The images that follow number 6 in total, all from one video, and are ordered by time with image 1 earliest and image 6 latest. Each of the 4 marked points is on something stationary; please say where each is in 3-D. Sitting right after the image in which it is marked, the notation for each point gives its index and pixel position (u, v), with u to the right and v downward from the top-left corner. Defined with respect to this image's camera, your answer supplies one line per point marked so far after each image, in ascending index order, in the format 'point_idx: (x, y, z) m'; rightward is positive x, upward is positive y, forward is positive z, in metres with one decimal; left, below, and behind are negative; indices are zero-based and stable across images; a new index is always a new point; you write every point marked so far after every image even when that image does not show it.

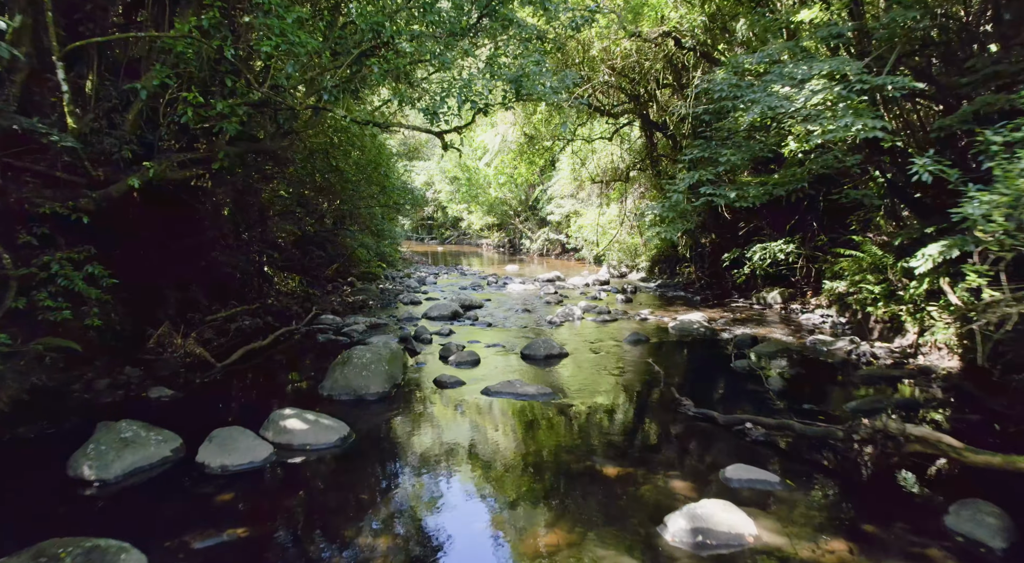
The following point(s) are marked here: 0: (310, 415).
0: (-1.8, -1.2, +5.5) m
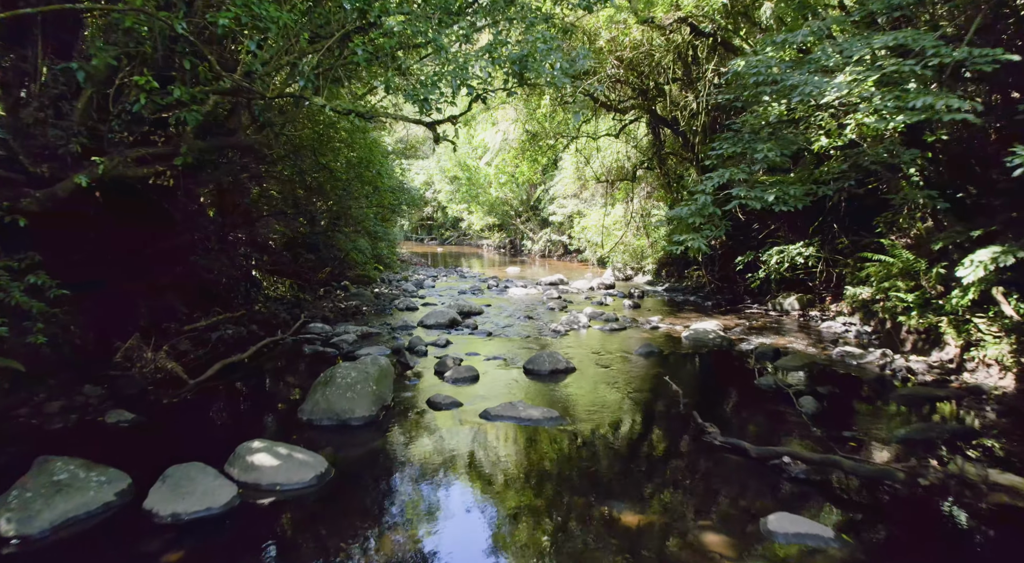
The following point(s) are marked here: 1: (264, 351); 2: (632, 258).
0: (-1.8, -1.3, +4.8) m
1: (-3.7, -1.0, +9.0) m
2: (+3.7, +0.7, +18.5) m
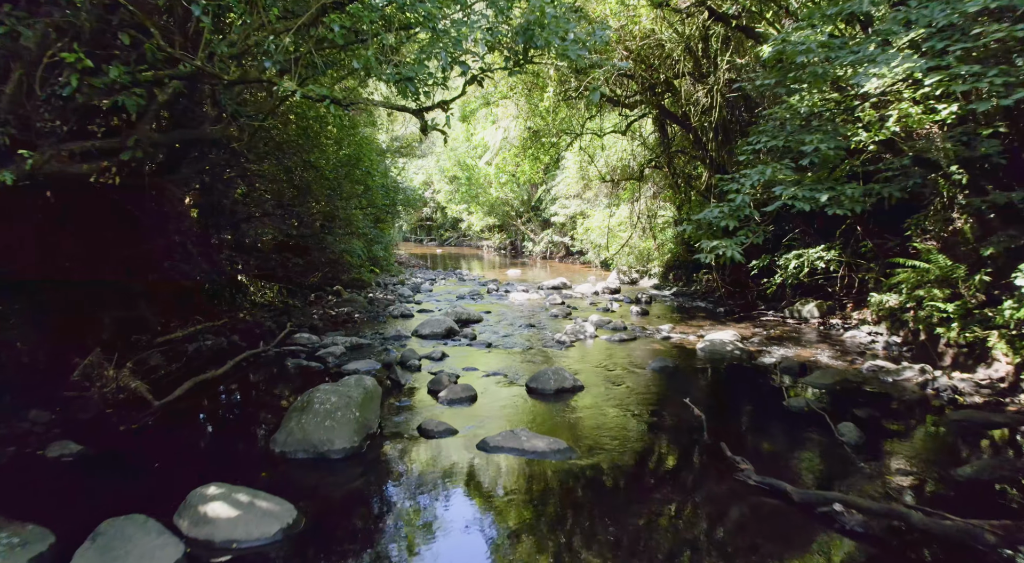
0: (-1.8, -1.4, +4.0) m
1: (-3.7, -1.1, +8.3) m
2: (+3.7, +0.6, +17.8) m
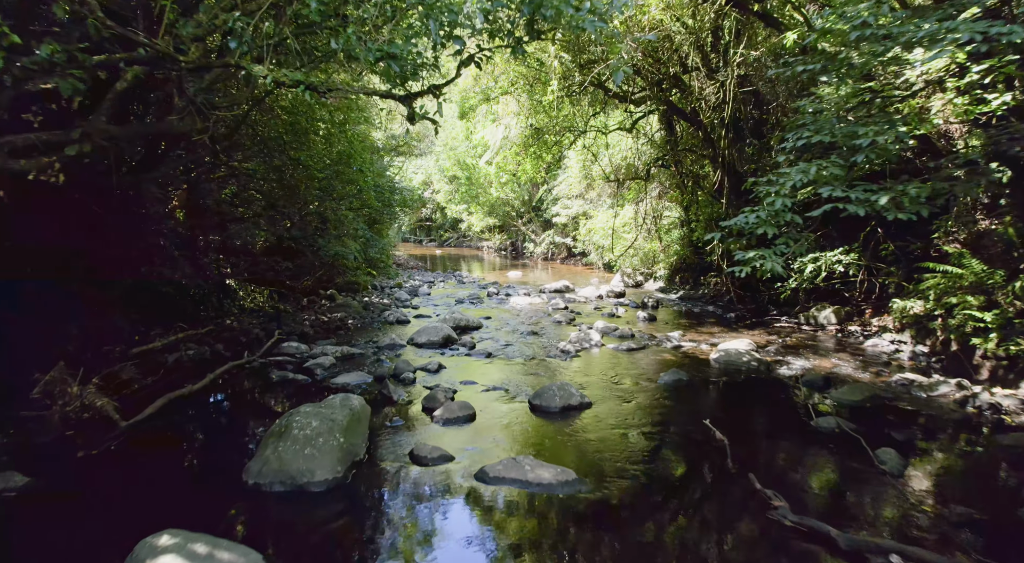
0: (-1.8, -1.5, +3.5) m
1: (-3.7, -1.2, +7.7) m
2: (+3.7, +0.5, +17.2) m
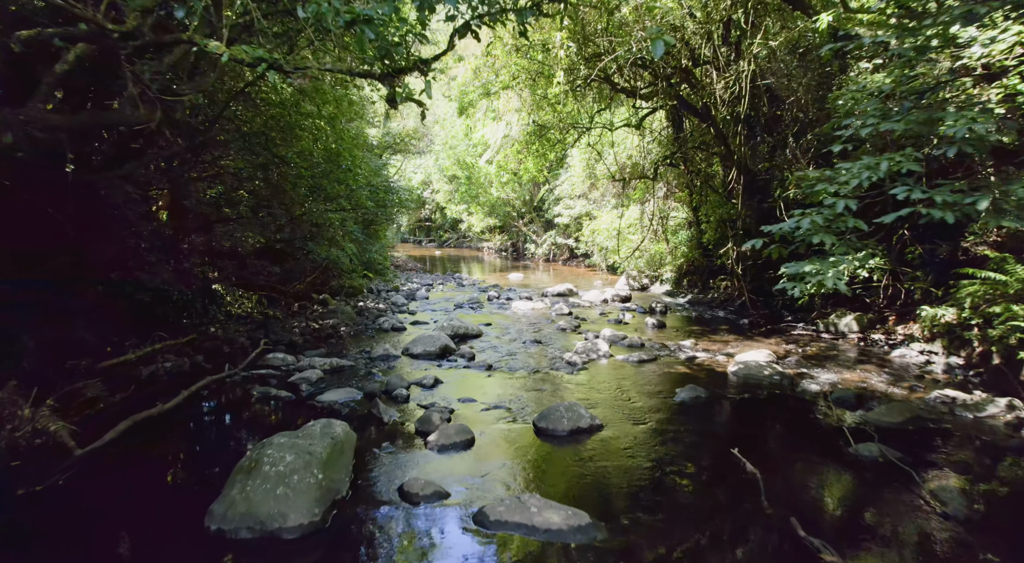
0: (-1.7, -1.6, +2.9) m
1: (-3.6, -1.3, +7.1) m
2: (+3.8, +0.5, +16.6) m
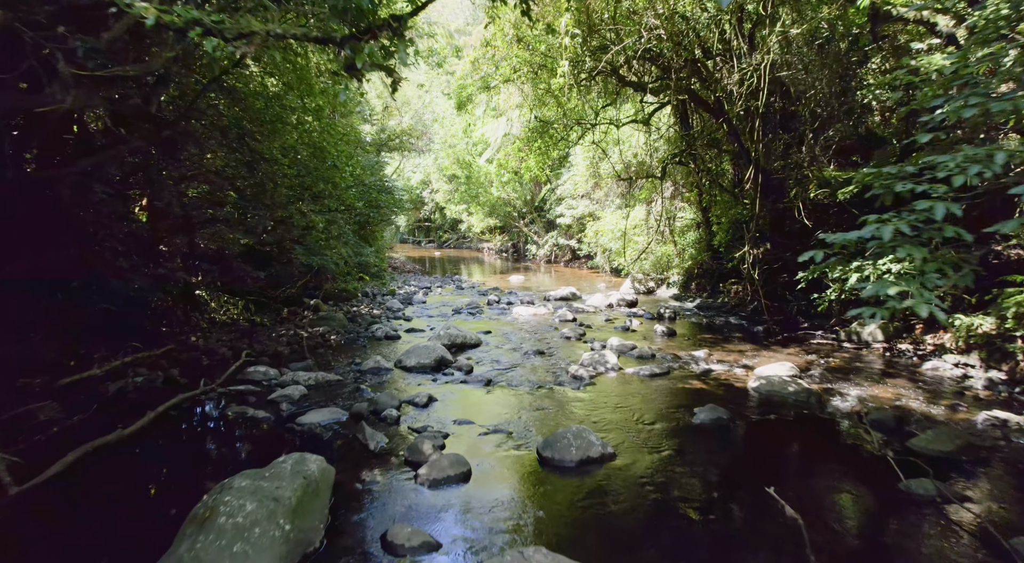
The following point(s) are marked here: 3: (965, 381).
0: (-1.7, -1.7, +2.2) m
1: (-3.6, -1.4, +6.5) m
2: (+3.8, +0.4, +15.9) m
3: (+5.7, -1.2, +7.7) m
